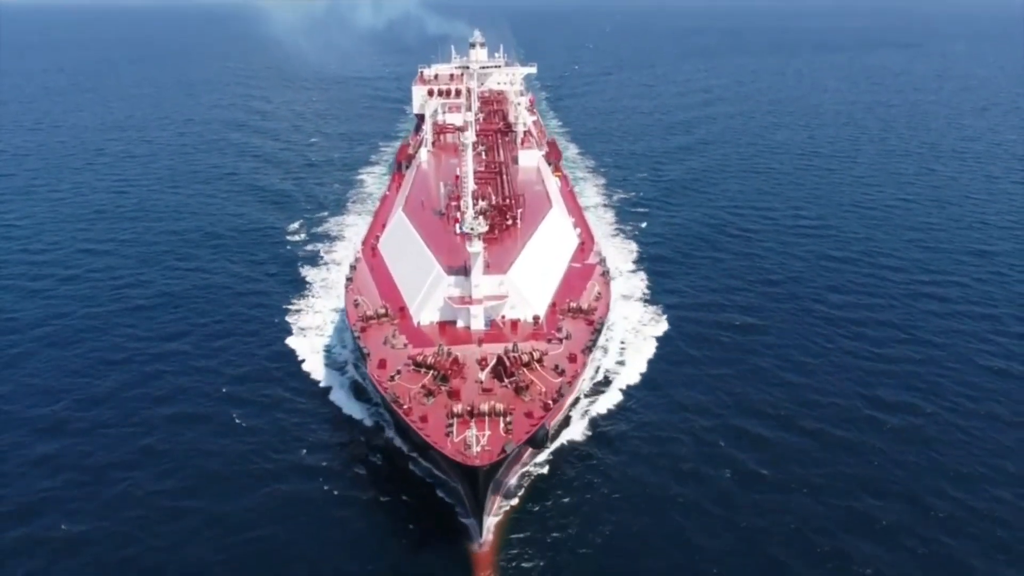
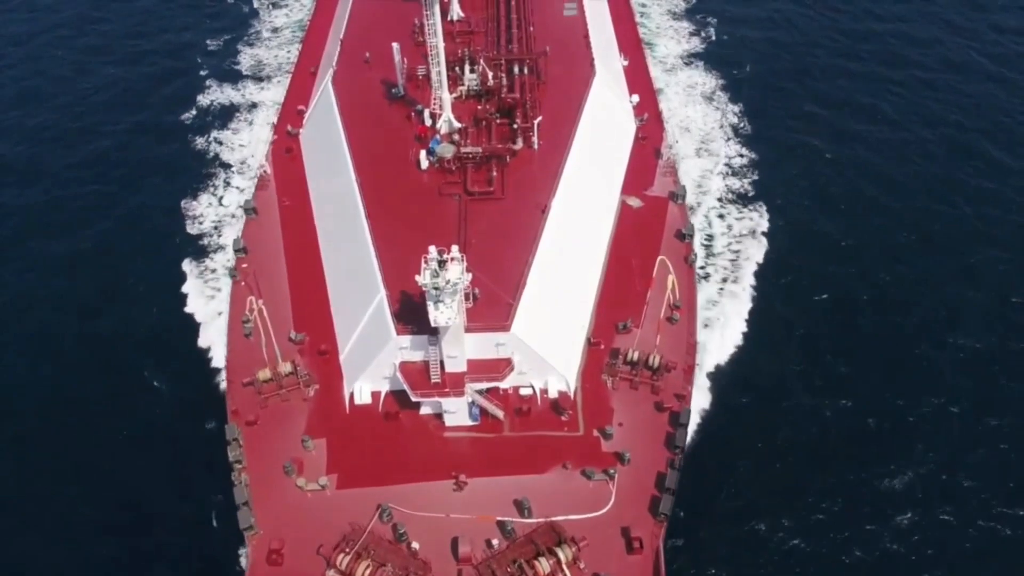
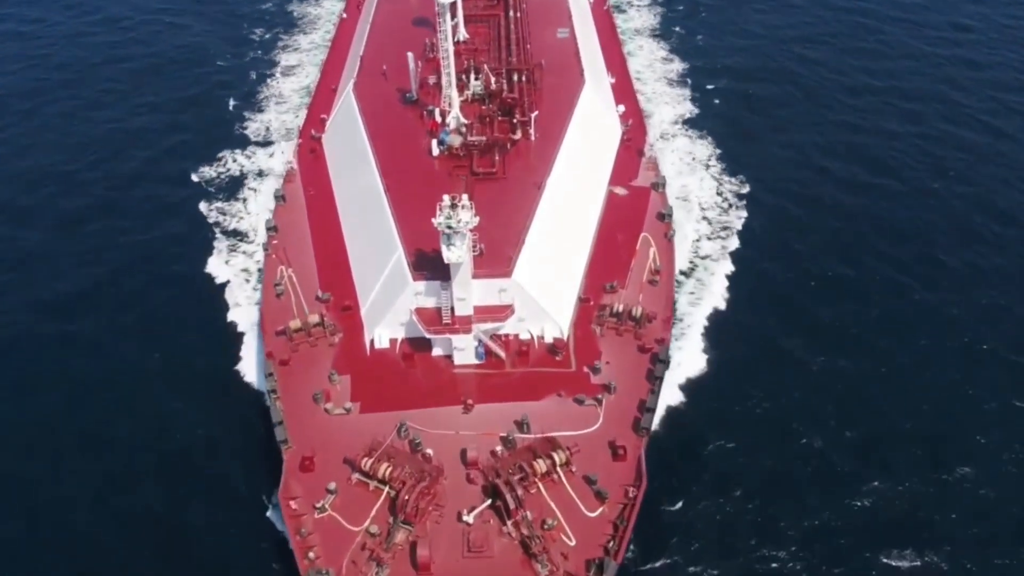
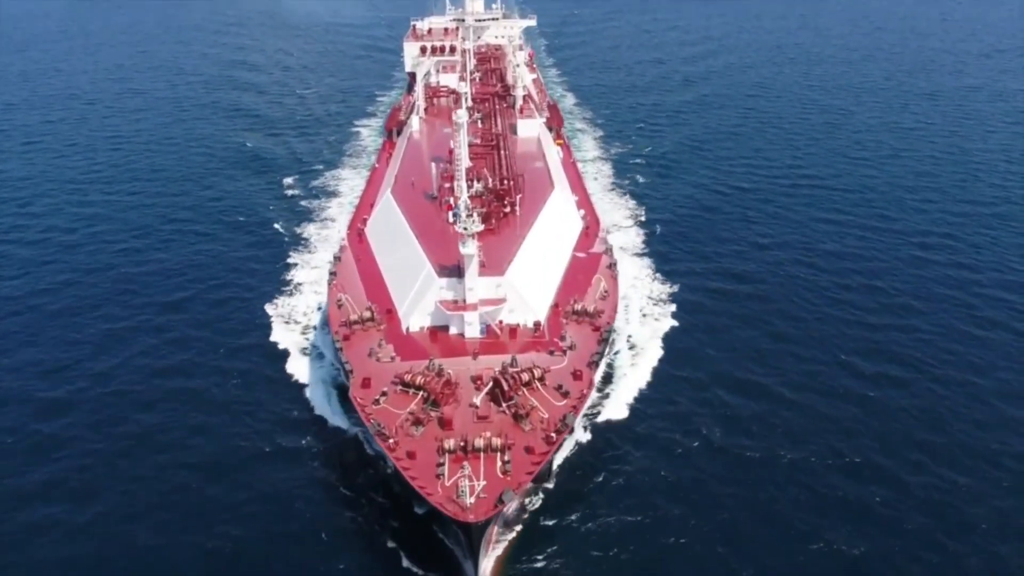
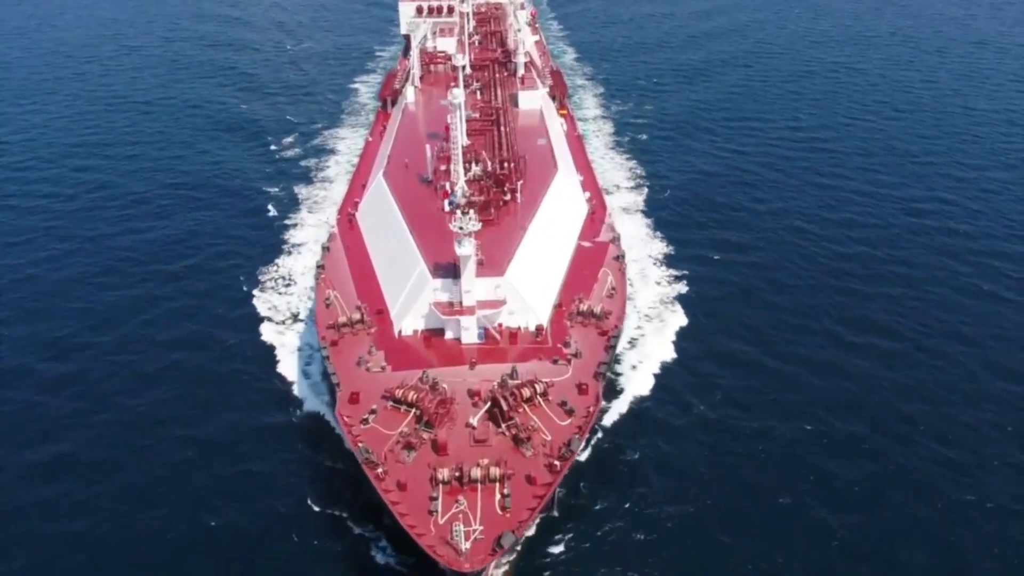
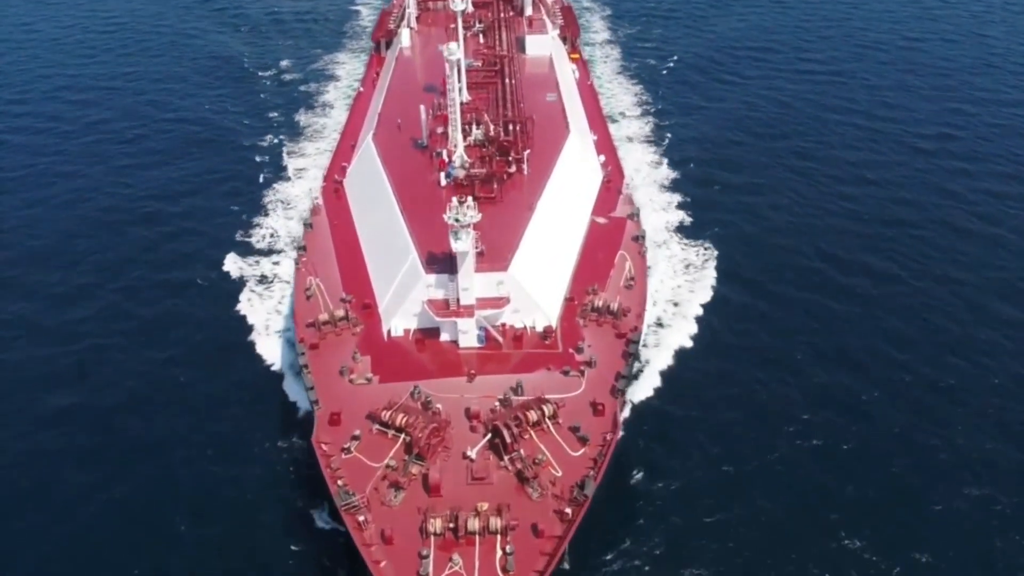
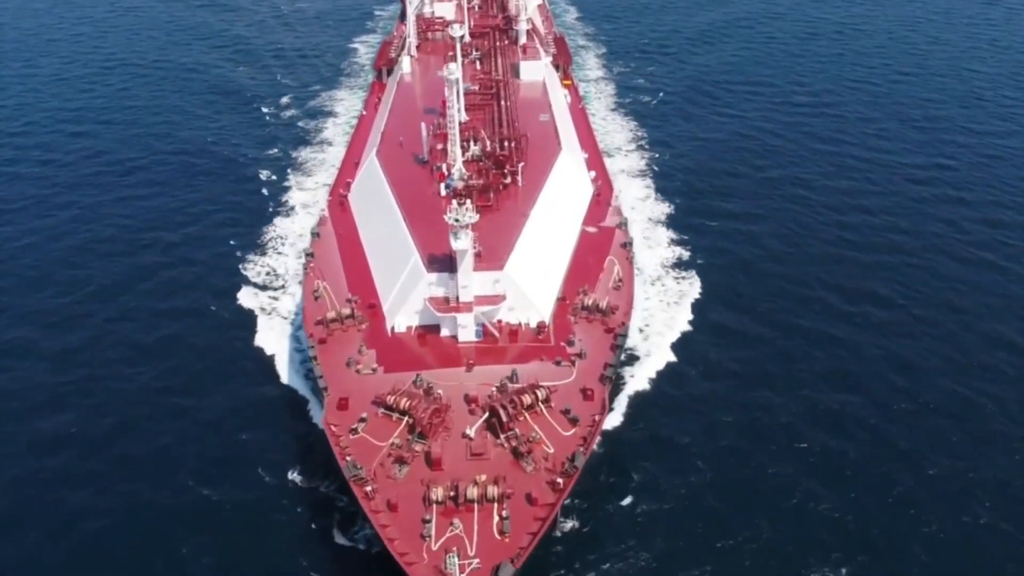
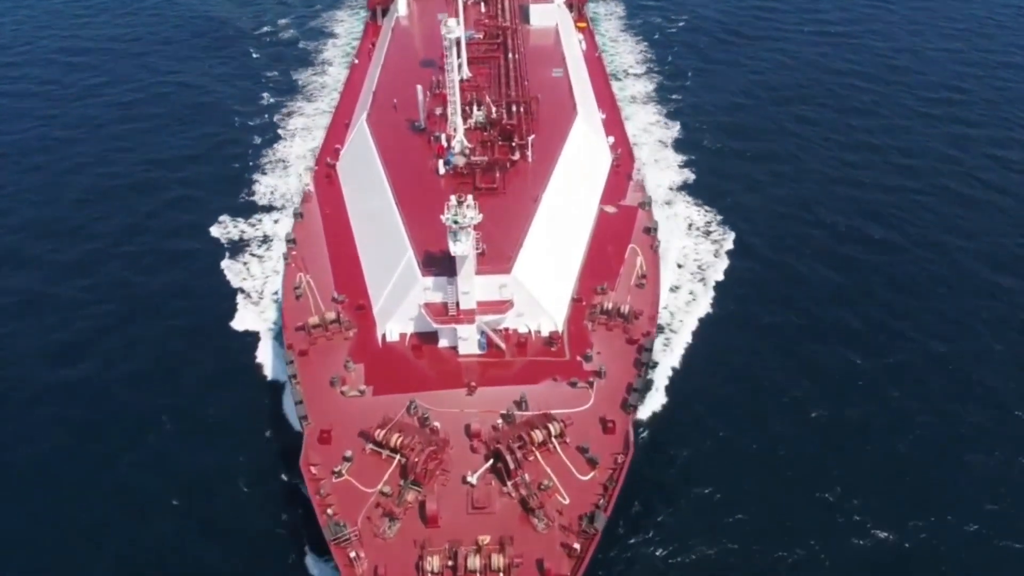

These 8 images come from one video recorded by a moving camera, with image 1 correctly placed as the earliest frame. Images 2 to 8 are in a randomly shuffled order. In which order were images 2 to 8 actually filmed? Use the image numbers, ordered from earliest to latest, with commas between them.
4, 5, 7, 6, 8, 3, 2
